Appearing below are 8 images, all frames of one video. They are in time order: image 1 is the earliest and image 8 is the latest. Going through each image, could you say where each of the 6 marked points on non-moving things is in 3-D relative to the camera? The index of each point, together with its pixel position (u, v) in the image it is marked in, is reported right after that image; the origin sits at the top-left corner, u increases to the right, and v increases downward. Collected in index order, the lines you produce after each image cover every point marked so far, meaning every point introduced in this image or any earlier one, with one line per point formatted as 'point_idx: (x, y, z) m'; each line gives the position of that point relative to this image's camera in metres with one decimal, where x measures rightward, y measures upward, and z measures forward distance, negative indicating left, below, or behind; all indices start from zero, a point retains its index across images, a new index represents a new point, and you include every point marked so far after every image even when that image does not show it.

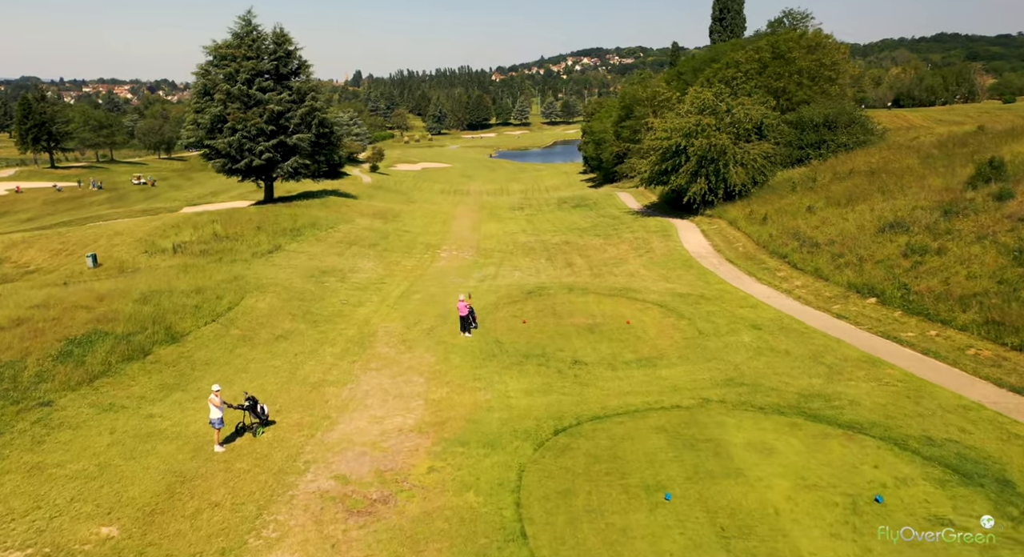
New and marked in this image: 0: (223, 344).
0: (-8.2, -1.9, +18.8) m
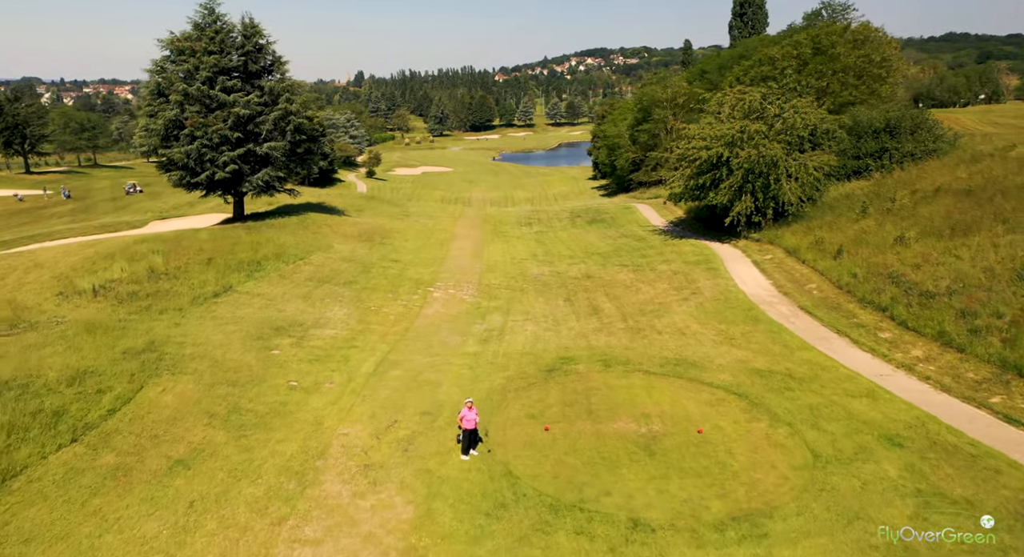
0: (-7.8, -3.8, +11.9) m
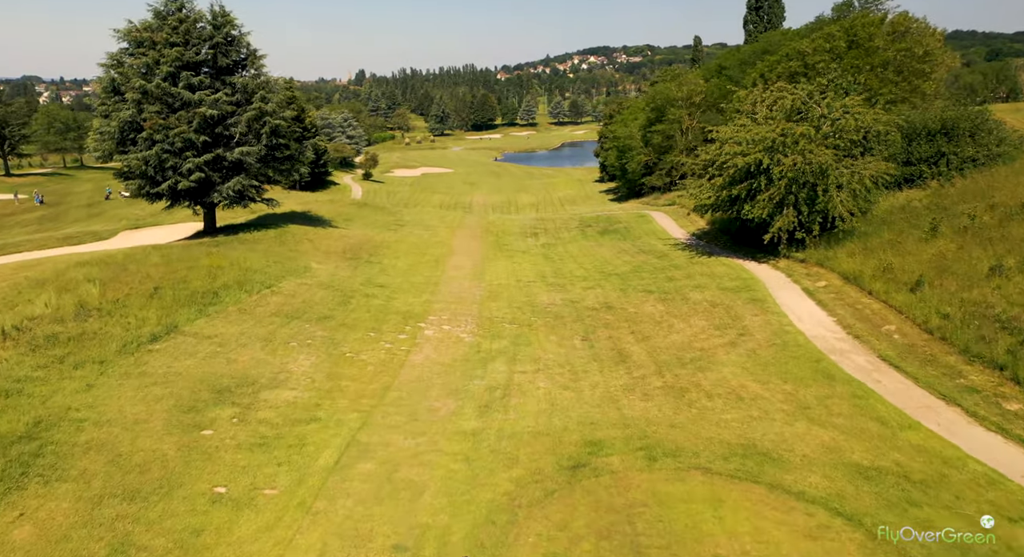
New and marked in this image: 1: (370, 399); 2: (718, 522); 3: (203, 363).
0: (-7.6, -5.1, +7.1) m
1: (-3.8, -3.2, +17.6) m
2: (+3.5, -4.2, +11.4) m
3: (-8.9, -2.4, +19.2) m
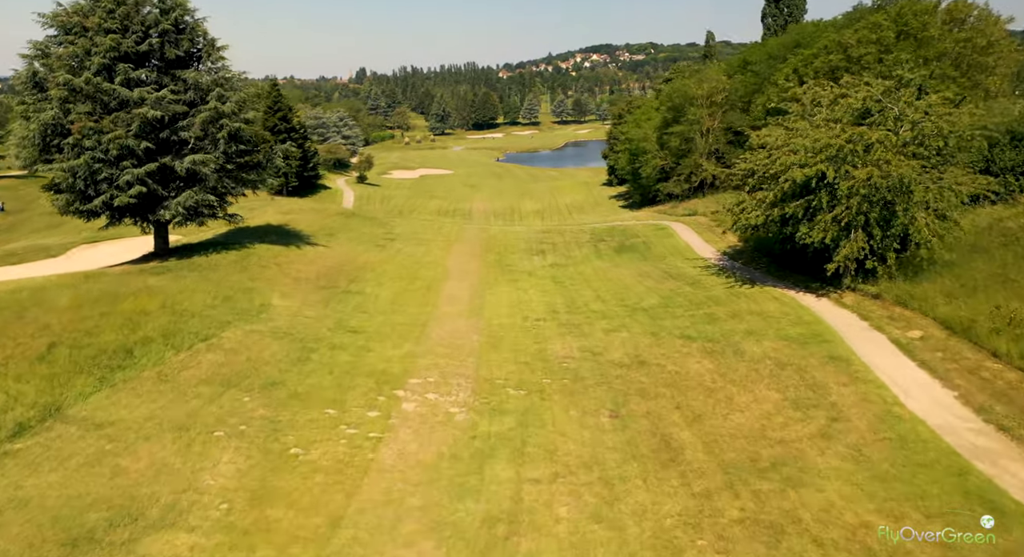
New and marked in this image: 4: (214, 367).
0: (-7.5, -6.6, +1.2) m
1: (-3.6, -4.7, +11.8) m
2: (+3.7, -5.7, +5.6) m
3: (-8.7, -4.0, +13.3) m
4: (-8.6, -2.5, +19.0) m
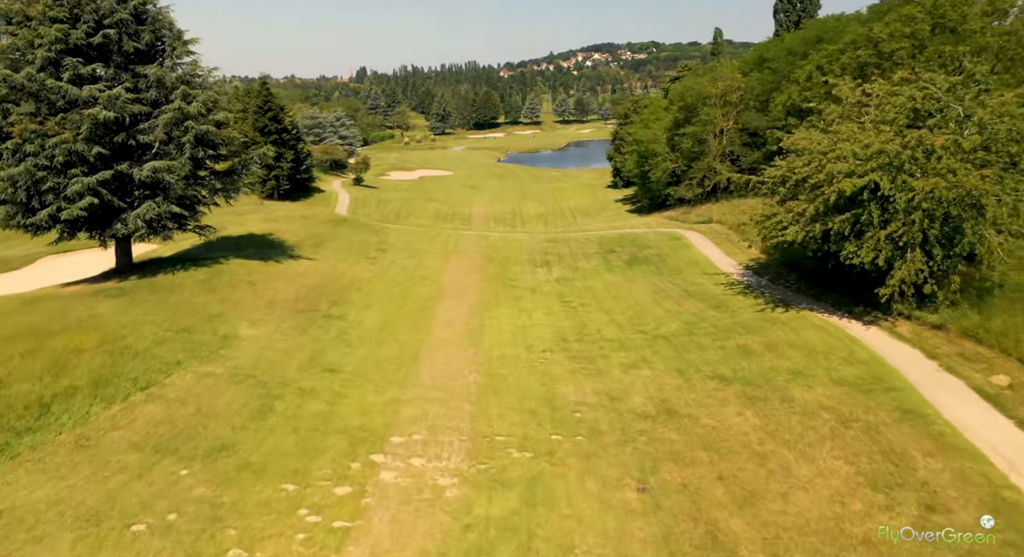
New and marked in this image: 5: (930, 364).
0: (-7.5, -7.5, -2.3) m
1: (-3.5, -5.6, +8.3) m
2: (+3.7, -6.6, +2.0) m
3: (-8.7, -4.9, +9.8) m
4: (-8.5, -3.4, +15.5) m
5: (+12.1, -2.4, +19.2) m
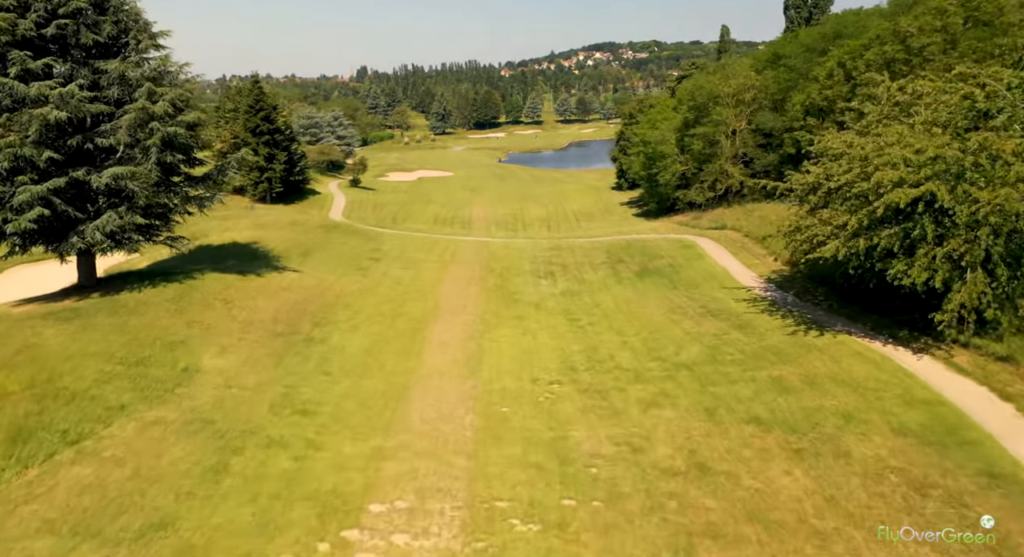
0: (-7.4, -8.2, -5.1) m
1: (-3.5, -6.3, +5.5) m
2: (+3.8, -7.3, -0.8) m
3: (-8.6, -5.6, +7.0) m
4: (-8.4, -4.1, +12.8) m
5: (+12.1, -3.1, +16.4) m
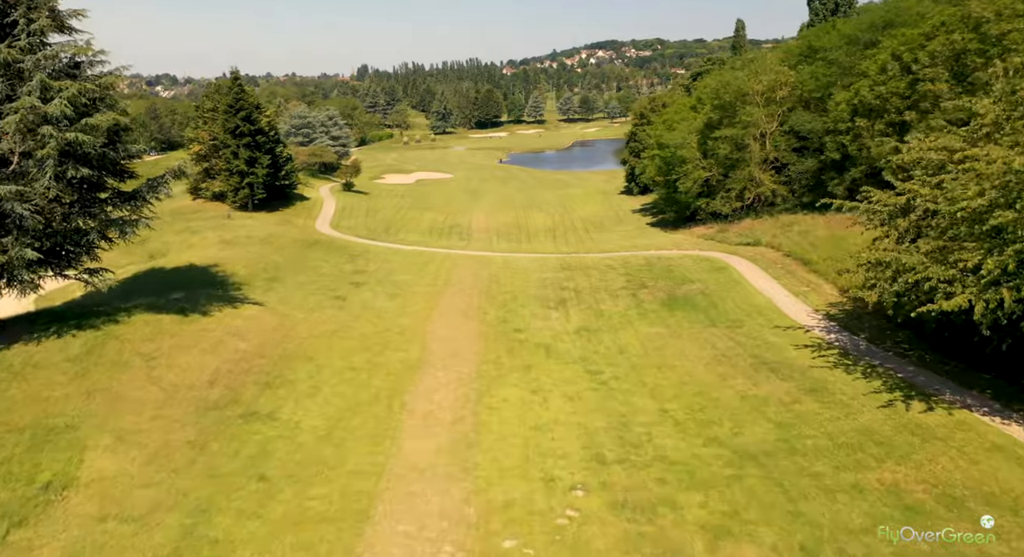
0: (-7.3, -9.8, -10.9) m
1: (-3.3, -7.9, -0.4) m
2: (+3.9, -8.9, -6.7) m
3: (-8.5, -7.1, +1.1) m
4: (-8.3, -5.7, +6.9) m
5: (+12.3, -4.6, +10.5) m
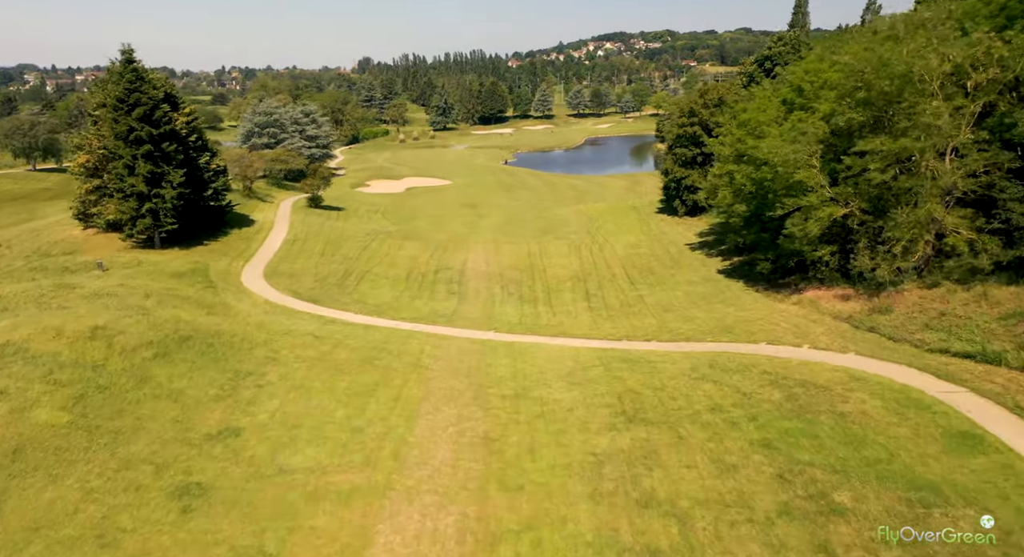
0: (-7.1, -15.1, -30.6) m
1: (-3.1, -13.1, -20.1) m
2: (+4.1, -14.2, -26.4) m
3: (-8.2, -12.3, -18.5) m
4: (-8.0, -10.8, -12.8) m
5: (+12.6, -9.8, -9.3) m
